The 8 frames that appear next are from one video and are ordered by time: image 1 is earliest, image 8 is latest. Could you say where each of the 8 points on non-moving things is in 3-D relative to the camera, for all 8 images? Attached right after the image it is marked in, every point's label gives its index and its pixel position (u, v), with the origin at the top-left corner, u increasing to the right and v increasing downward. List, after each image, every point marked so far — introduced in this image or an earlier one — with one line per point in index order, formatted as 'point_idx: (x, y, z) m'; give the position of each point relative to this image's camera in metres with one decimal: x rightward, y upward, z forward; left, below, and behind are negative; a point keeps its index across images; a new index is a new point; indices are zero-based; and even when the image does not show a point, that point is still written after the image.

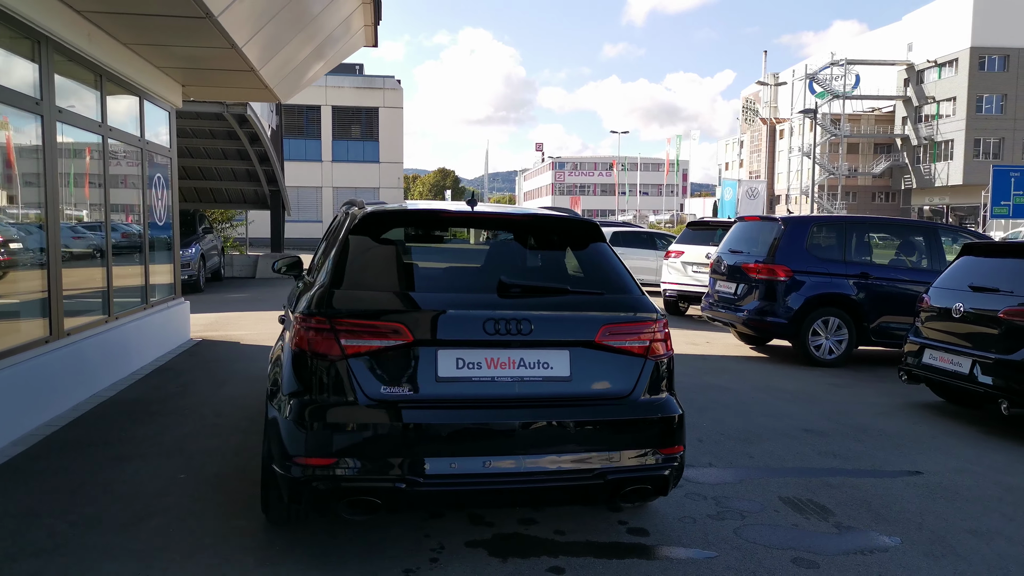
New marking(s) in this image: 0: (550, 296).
0: (+0.2, 0.0, +3.6) m
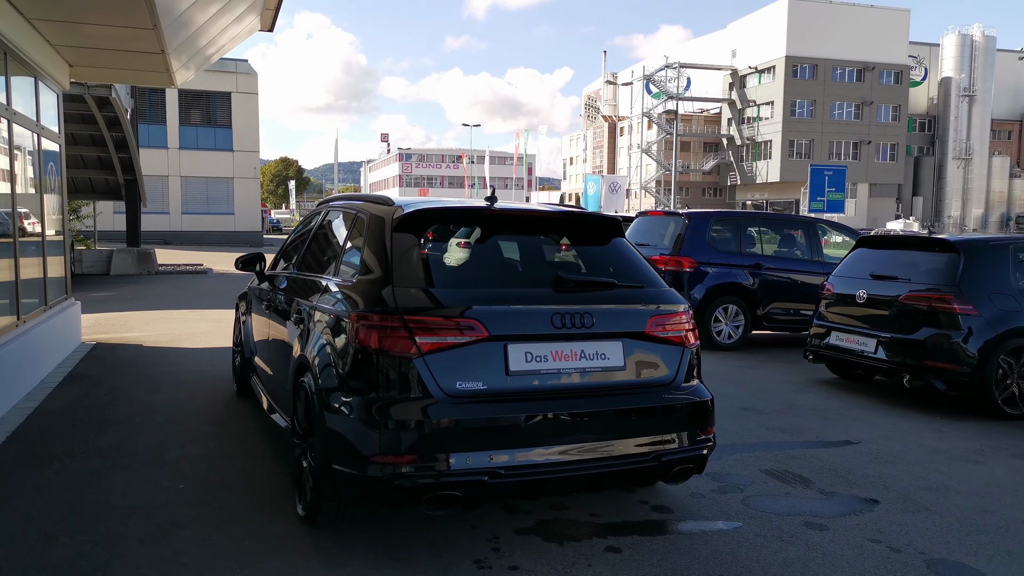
0: (+0.5, 0.0, +3.7) m
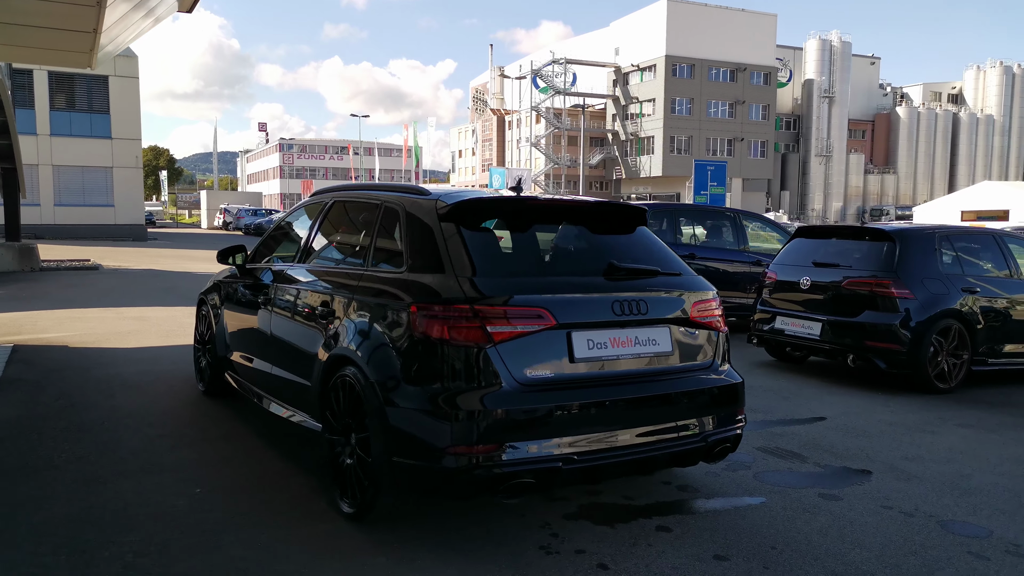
0: (+0.7, 0.0, +3.8) m
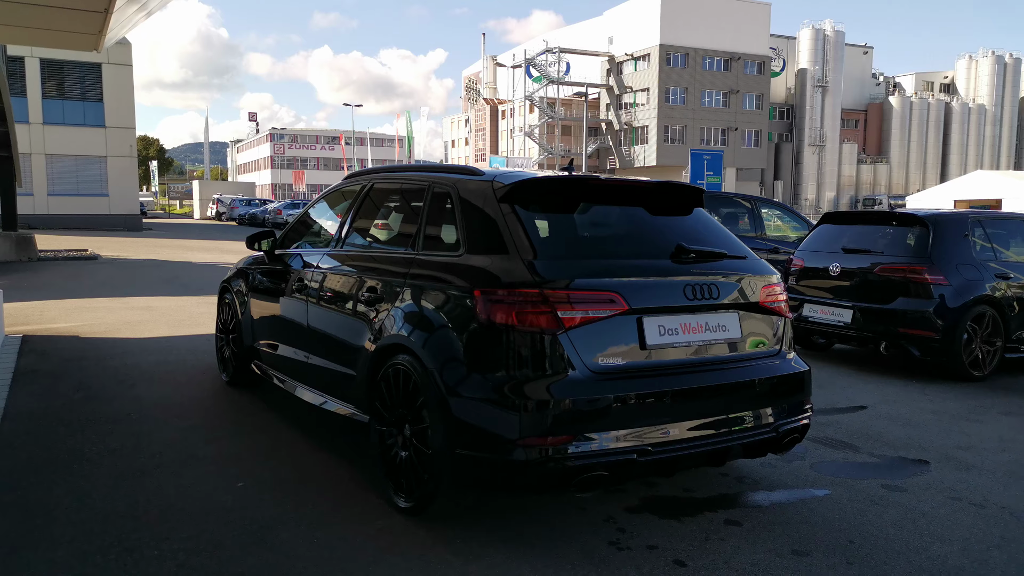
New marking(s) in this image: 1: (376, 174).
0: (+1.0, +0.1, +3.7) m
1: (-0.9, +0.7, +4.8) m
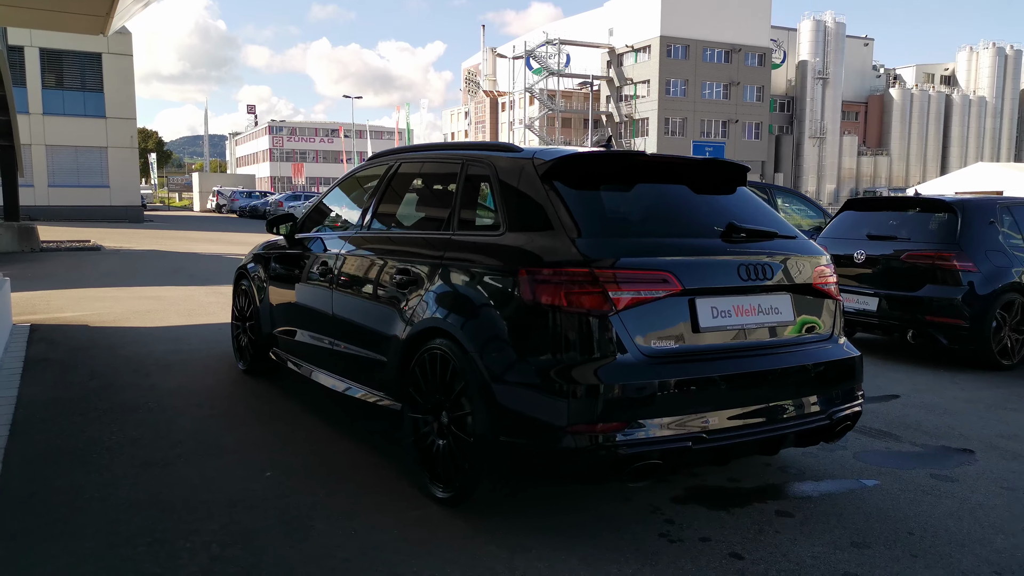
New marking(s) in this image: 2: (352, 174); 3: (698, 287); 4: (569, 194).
0: (+1.2, +0.2, +3.5) m
1: (-0.7, +0.8, +4.7) m
2: (-1.1, +0.8, +5.1) m
3: (+0.8, 0.0, +3.2) m
4: (+0.3, +0.4, +3.4) m
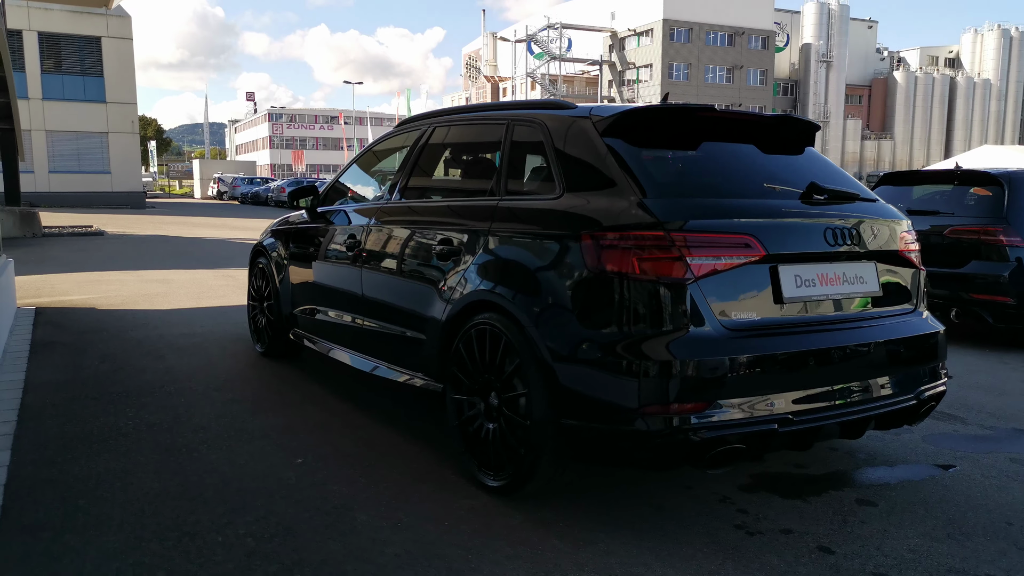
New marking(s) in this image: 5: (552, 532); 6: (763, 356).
0: (+1.4, +0.3, +3.2) m
1: (-0.4, +1.0, +4.3) m
2: (-0.8, +0.9, +4.8) m
3: (+1.0, +0.1, +2.9) m
4: (+0.5, +0.5, +3.1) m
5: (+0.1, -0.9, +2.8) m
6: (+0.9, -0.3, +2.8) m
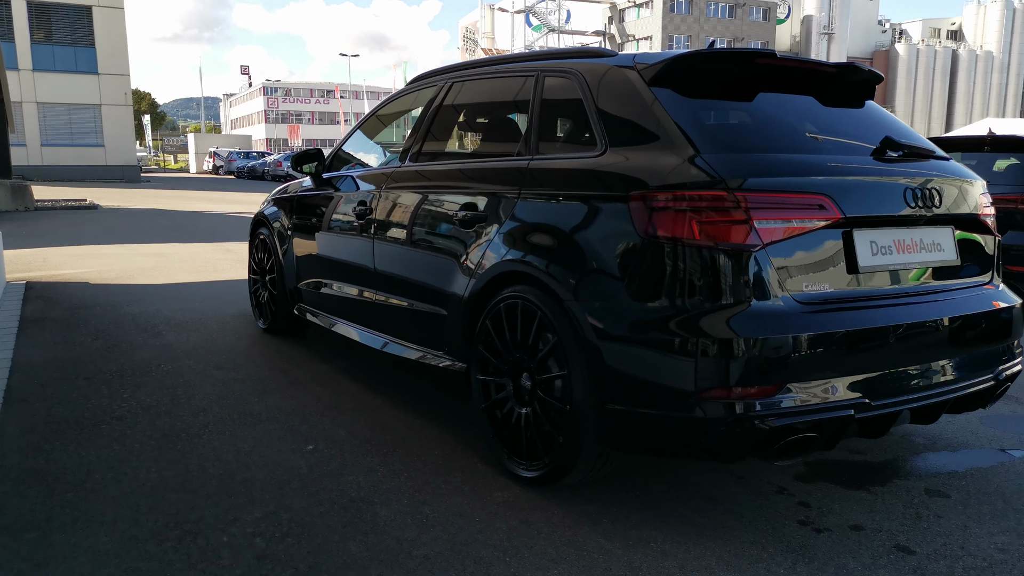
0: (+1.5, +0.5, +2.9) m
1: (-0.3, +1.1, +4.0) m
2: (-0.7, +1.1, +4.5) m
3: (+1.1, +0.2, +2.5) m
4: (+0.6, +0.6, +2.7) m
5: (+0.3, -0.8, +2.5) m
6: (+1.0, -0.1, +2.4) m
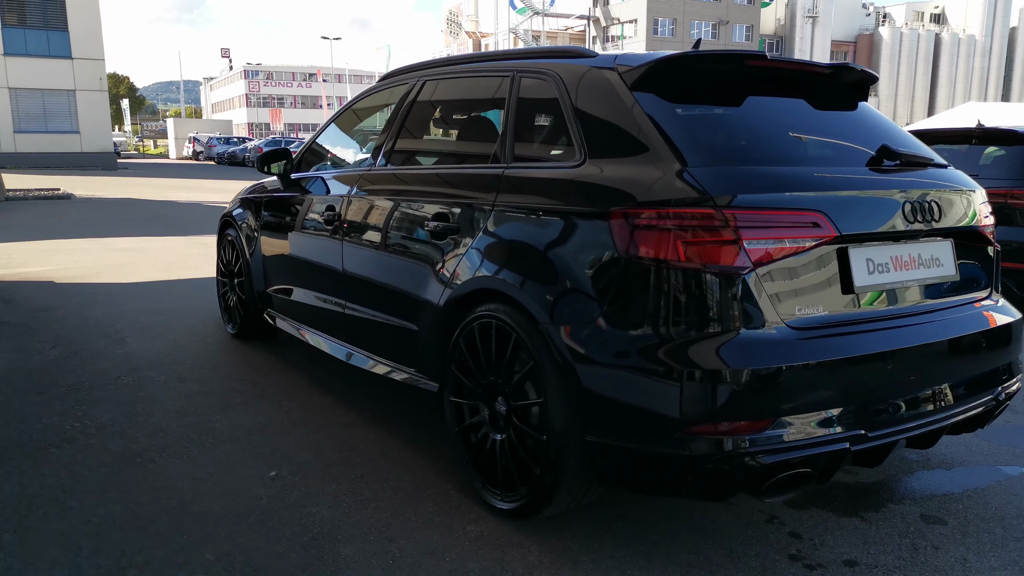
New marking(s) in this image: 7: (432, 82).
0: (+1.4, +0.4, +2.7) m
1: (-0.4, +1.1, +3.8) m
2: (-0.8, +1.0, +4.2) m
3: (+1.0, +0.2, +2.4) m
4: (+0.5, +0.6, +2.5) m
5: (+0.2, -0.9, +2.4) m
6: (+0.9, -0.2, +2.3) m
7: (-0.4, +1.0, +3.7) m
